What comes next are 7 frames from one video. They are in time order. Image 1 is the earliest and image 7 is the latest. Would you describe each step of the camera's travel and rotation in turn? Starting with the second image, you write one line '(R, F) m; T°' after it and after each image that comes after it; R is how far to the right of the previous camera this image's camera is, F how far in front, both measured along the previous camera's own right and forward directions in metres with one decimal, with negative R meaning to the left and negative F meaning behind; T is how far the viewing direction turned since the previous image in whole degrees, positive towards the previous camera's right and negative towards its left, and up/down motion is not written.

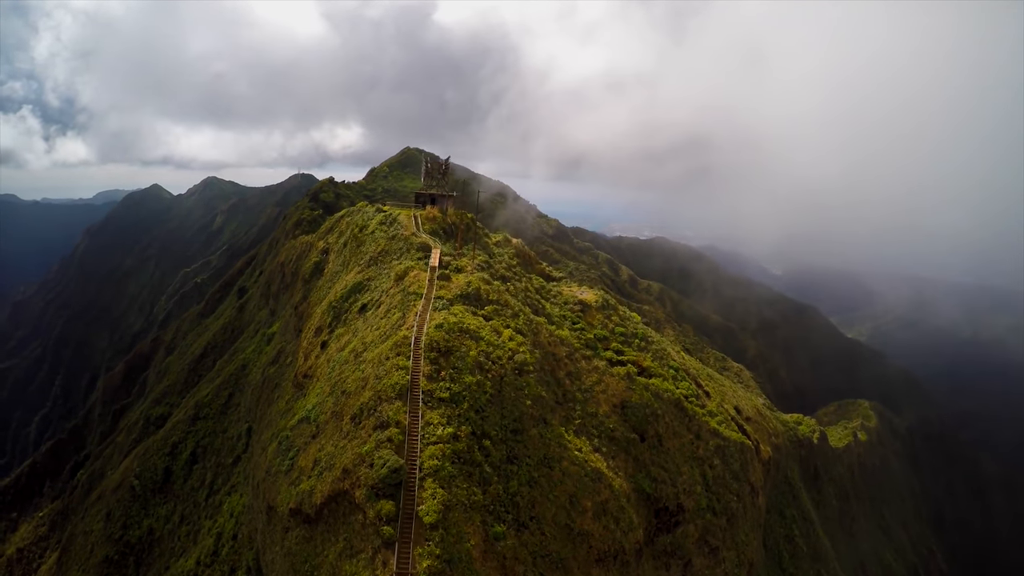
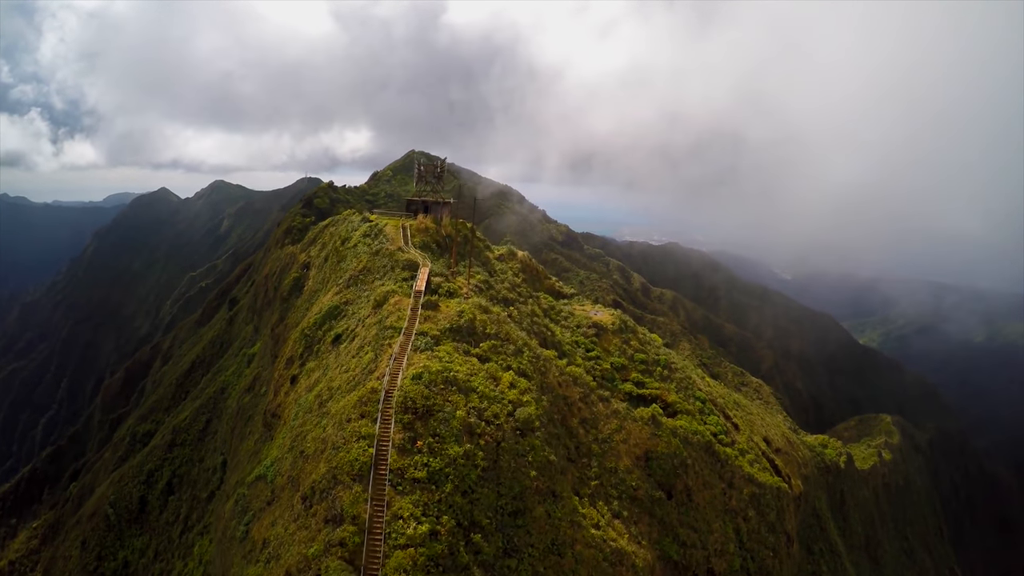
(+0.2, +5.2) m; -1°
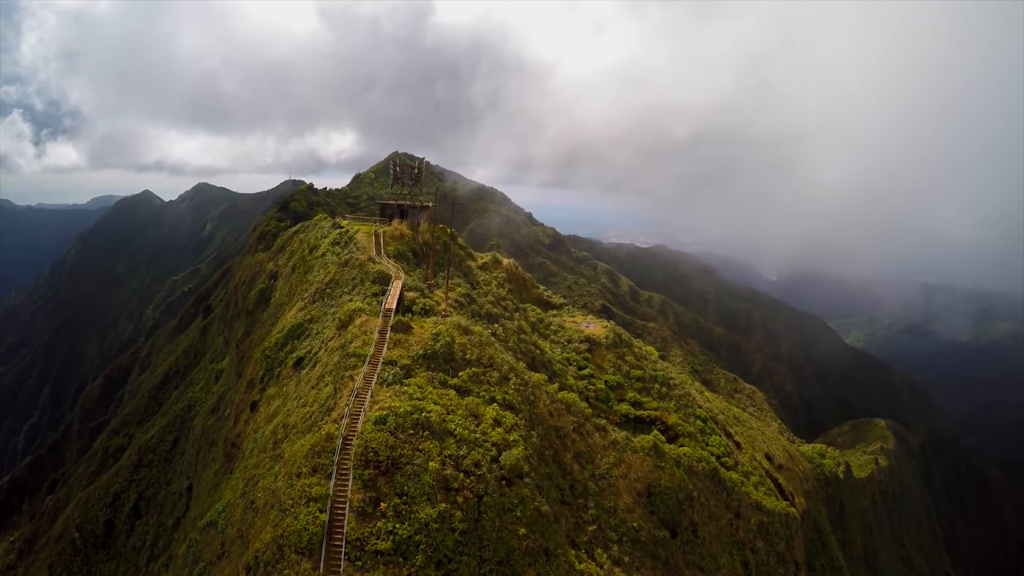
(+0.1, +3.0) m; +1°
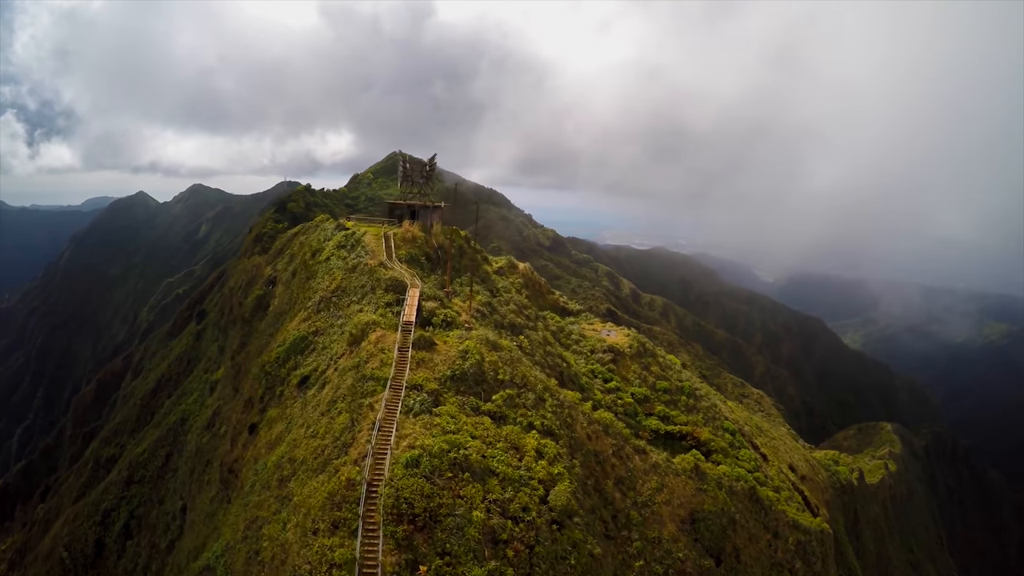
(-1.3, +2.4) m; 0°
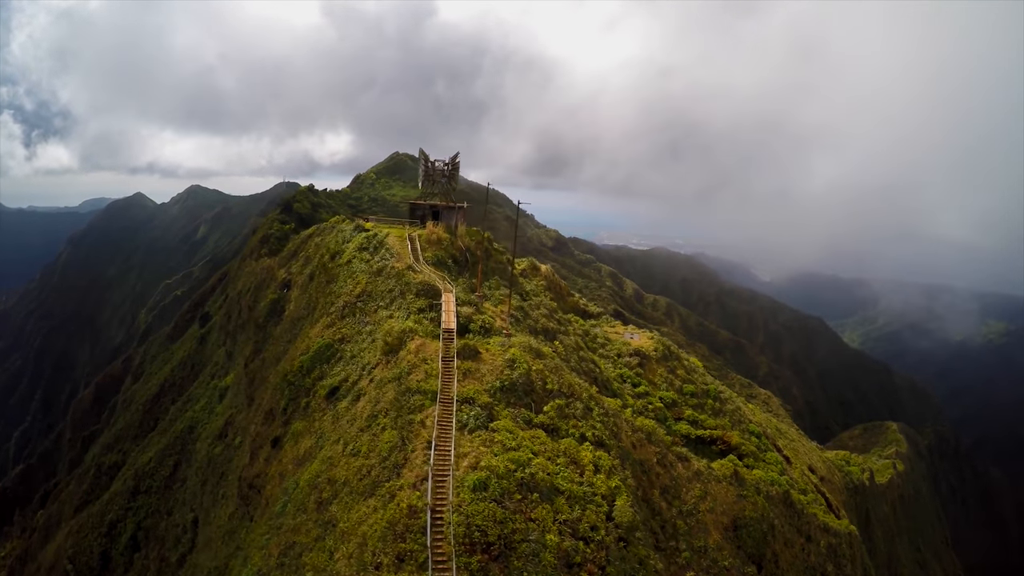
(-1.5, +0.9) m; 0°
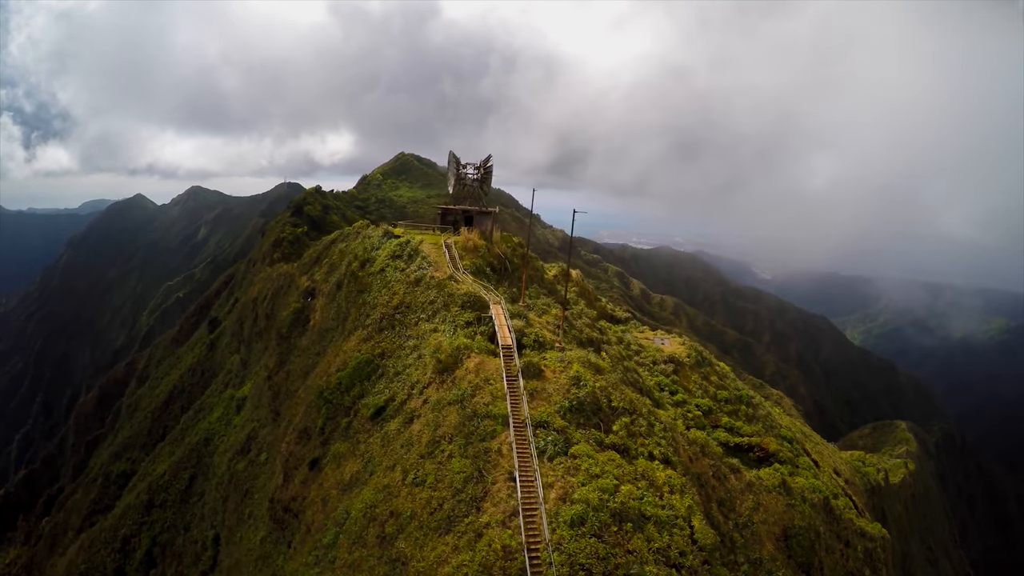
(-1.9, +0.8) m; 0°
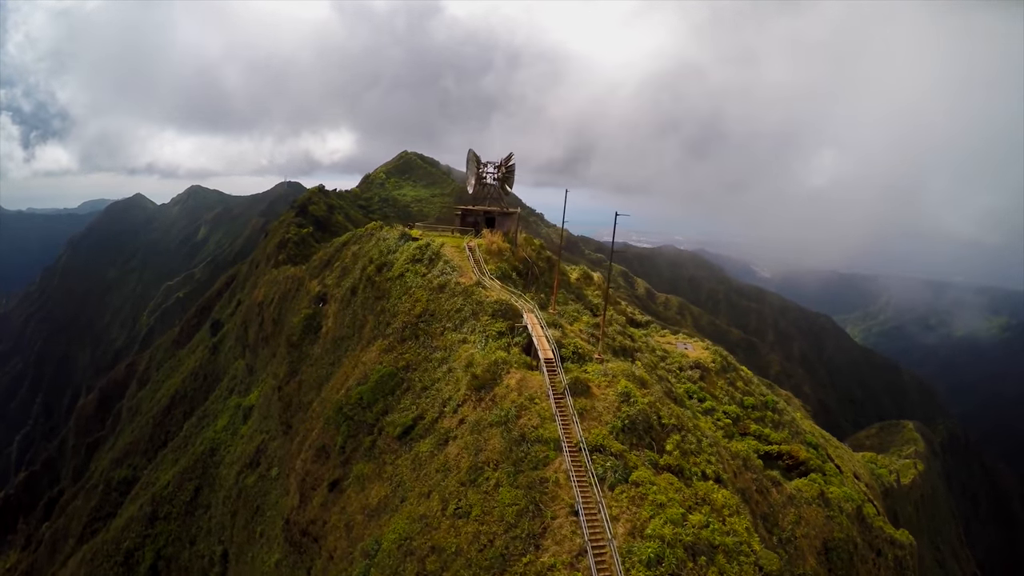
(-1.2, +1.1) m; 0°
